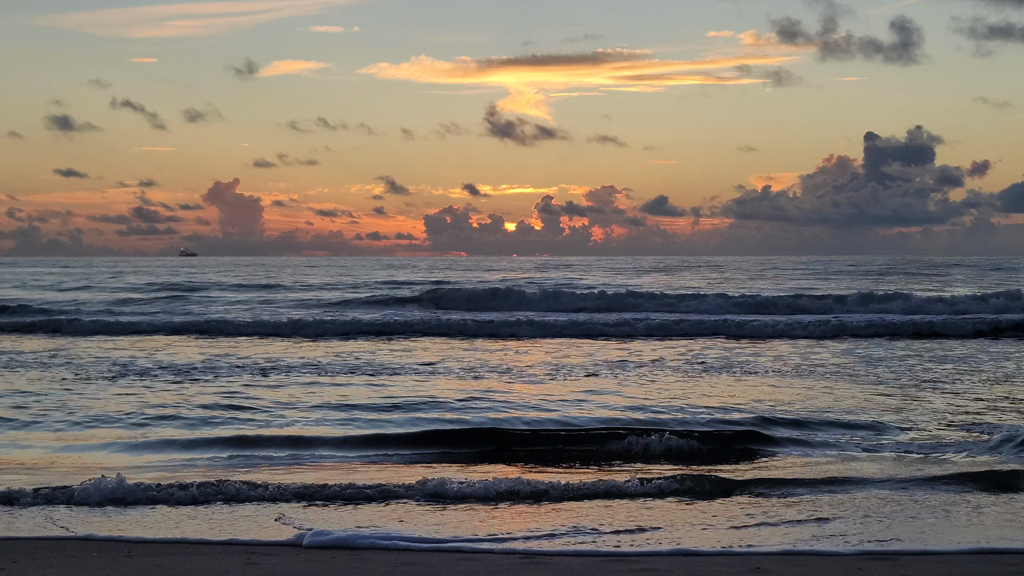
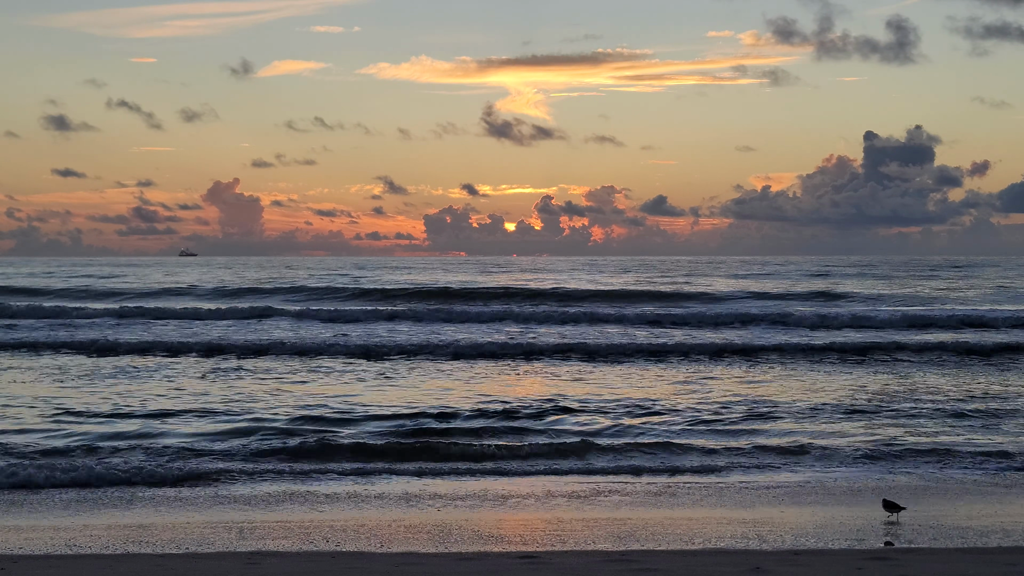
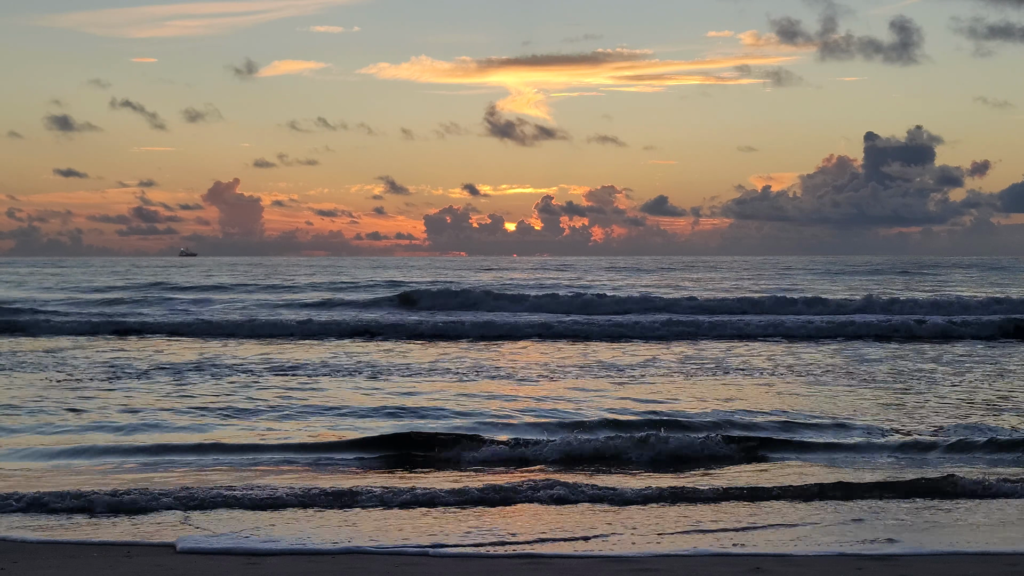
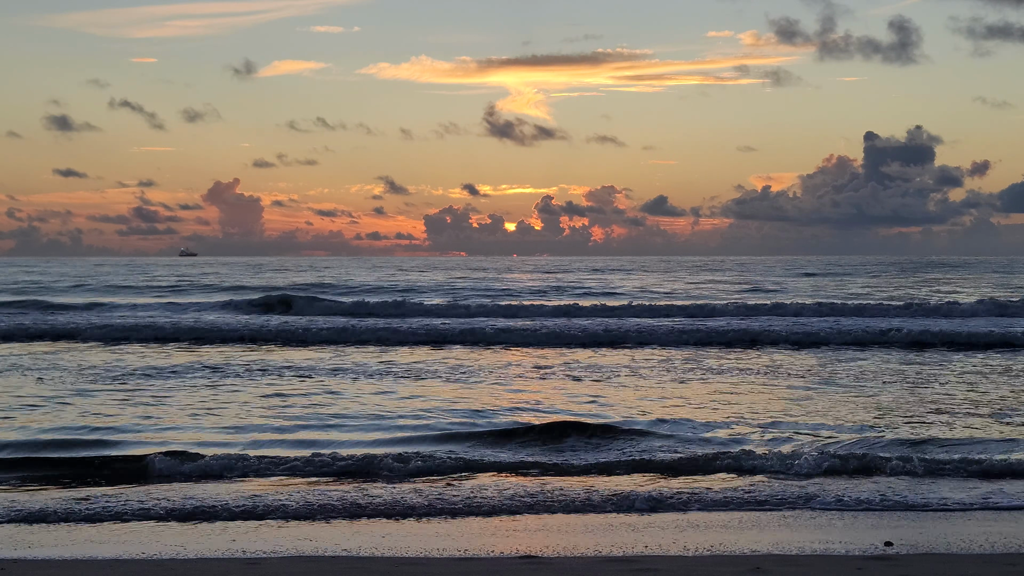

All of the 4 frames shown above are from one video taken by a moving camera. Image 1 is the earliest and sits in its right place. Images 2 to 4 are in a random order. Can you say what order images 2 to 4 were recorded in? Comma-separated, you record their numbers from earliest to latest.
3, 4, 2
